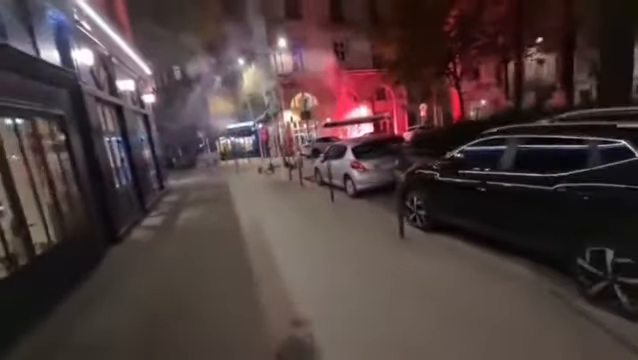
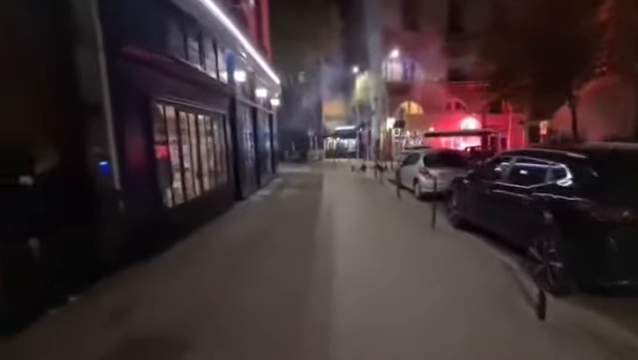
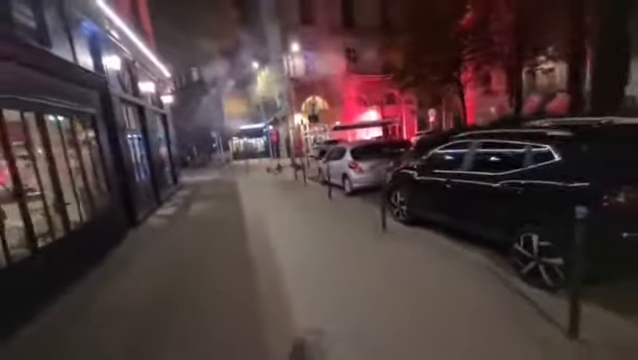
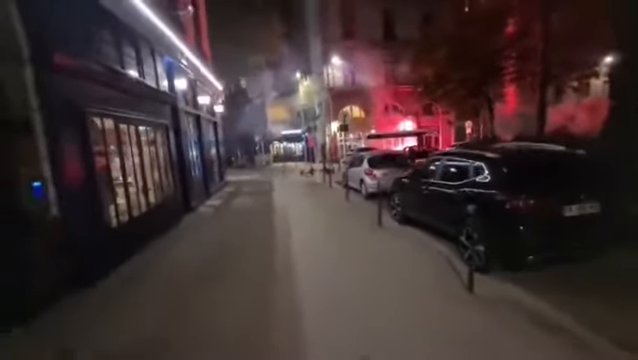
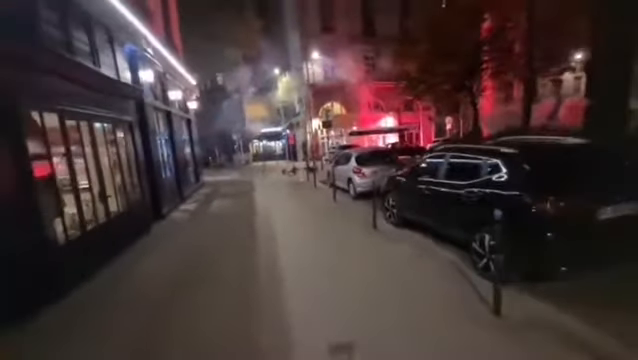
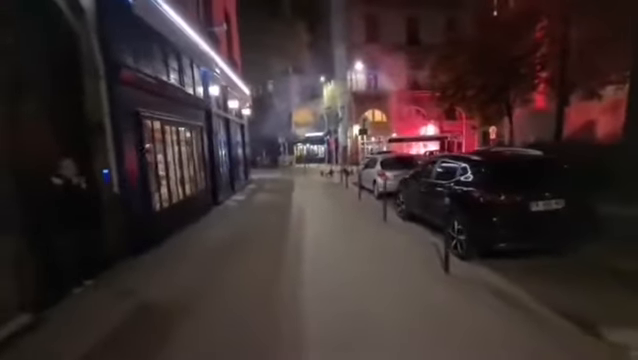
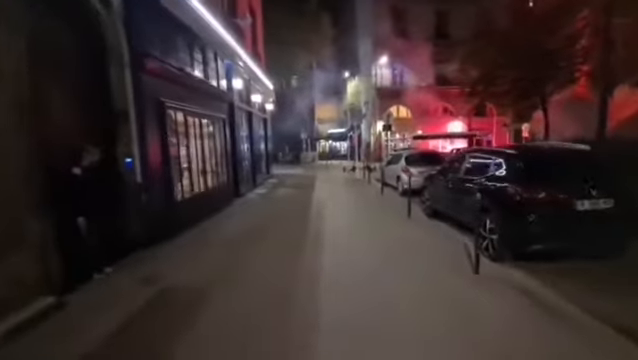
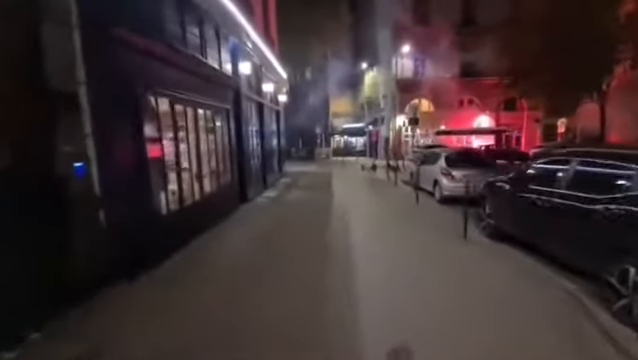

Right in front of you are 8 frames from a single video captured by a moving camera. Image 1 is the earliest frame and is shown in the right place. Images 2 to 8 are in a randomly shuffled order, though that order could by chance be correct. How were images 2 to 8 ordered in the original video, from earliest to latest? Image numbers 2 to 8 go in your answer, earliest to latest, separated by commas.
3, 5, 4, 6, 7, 2, 8
